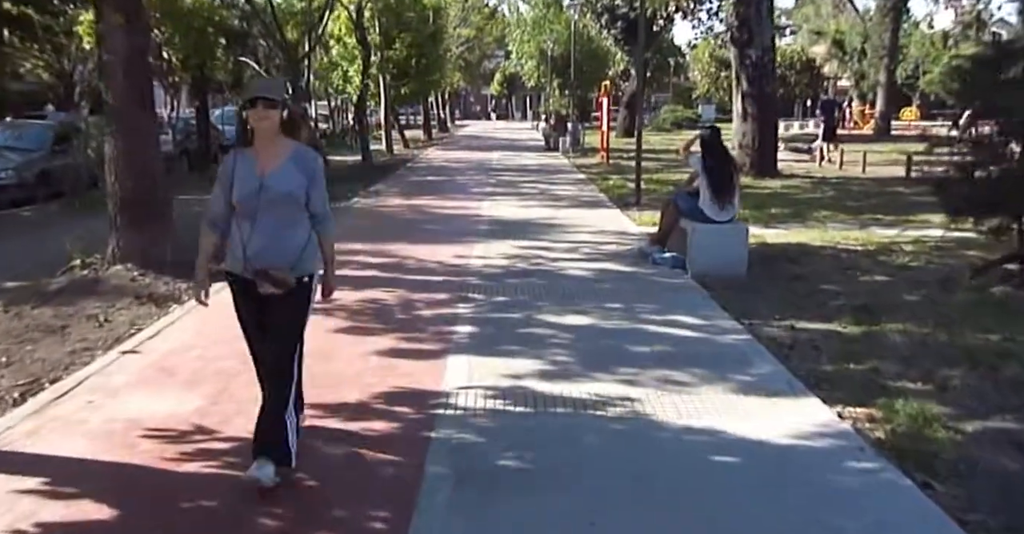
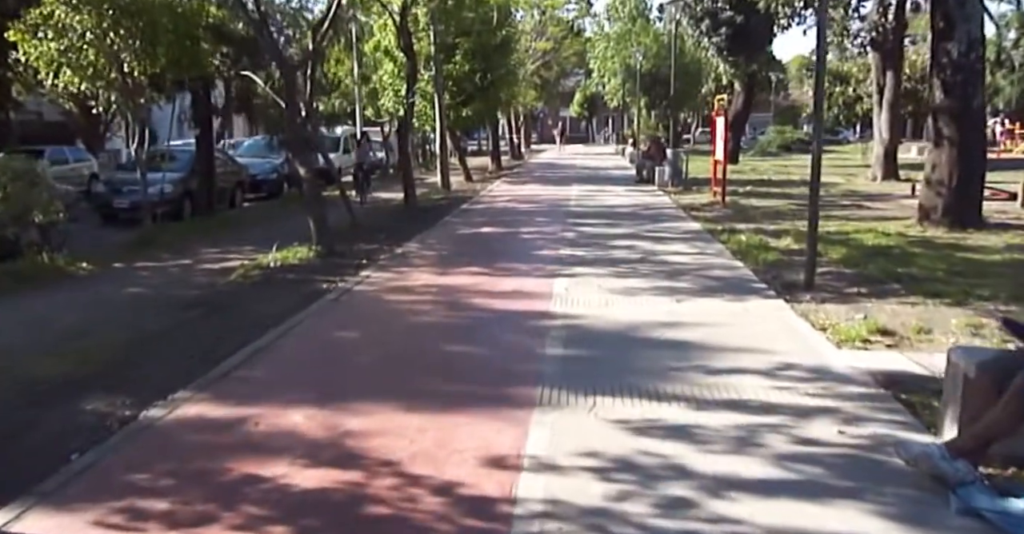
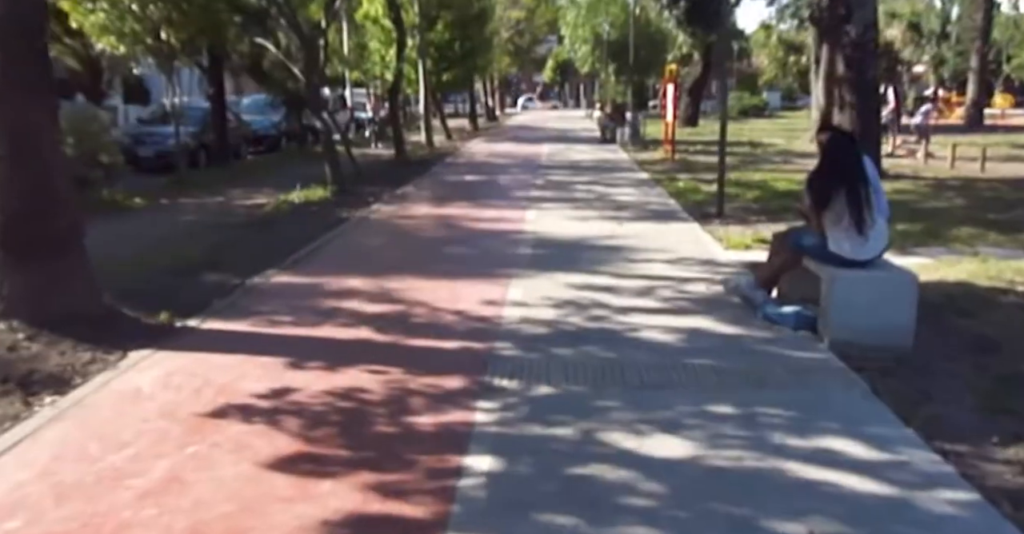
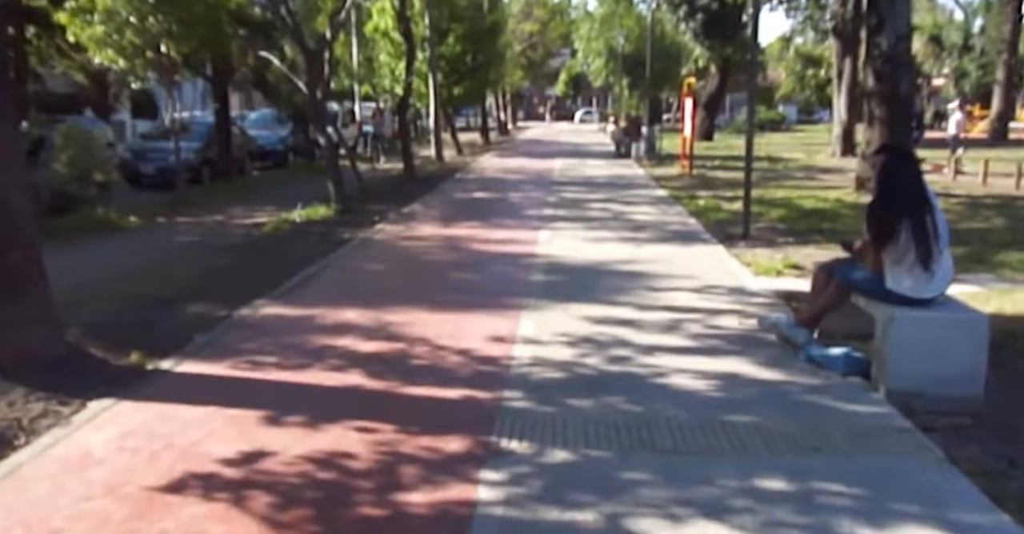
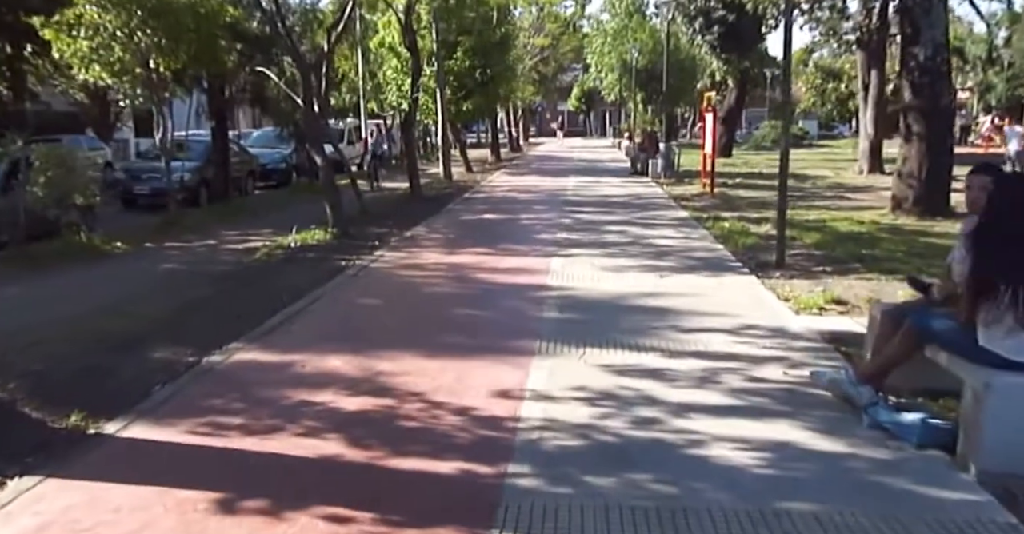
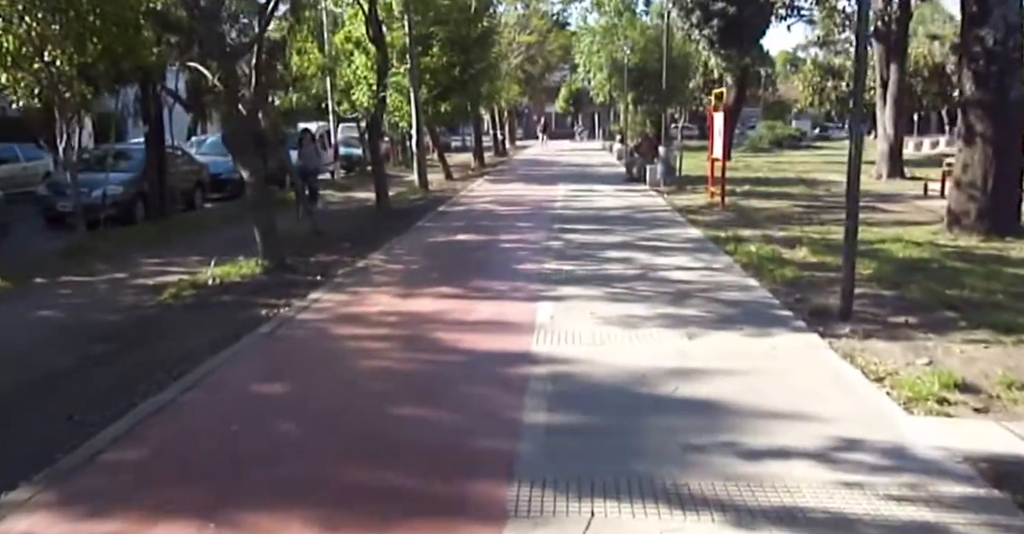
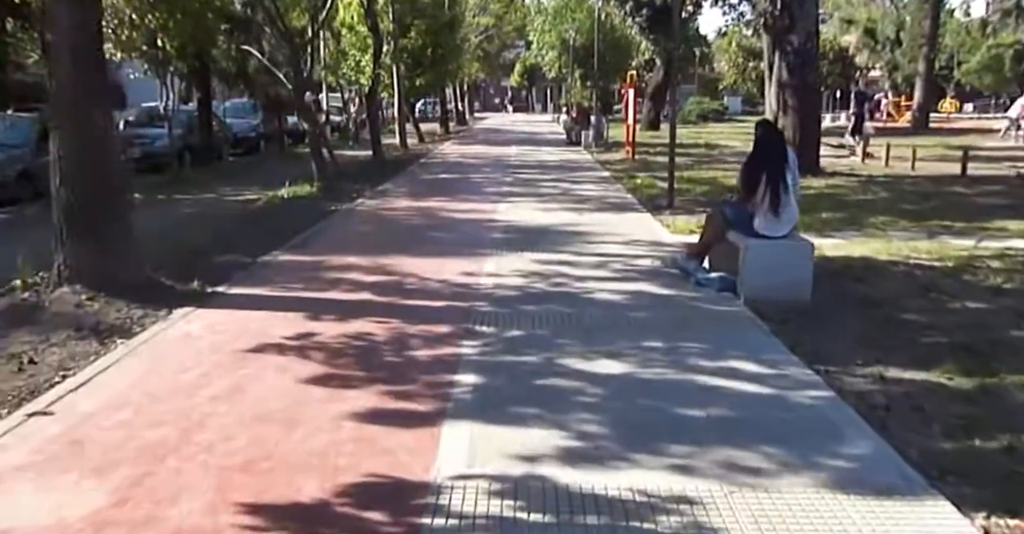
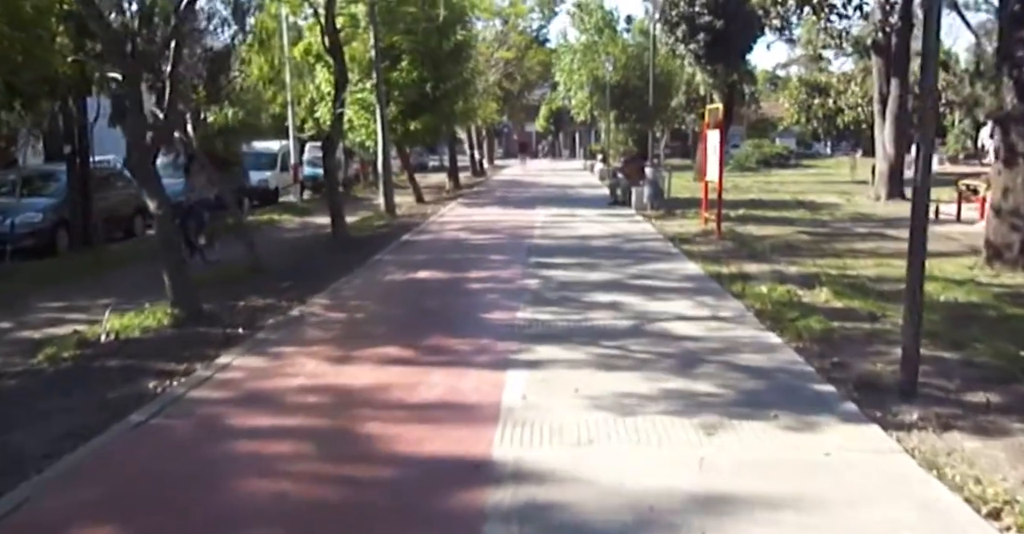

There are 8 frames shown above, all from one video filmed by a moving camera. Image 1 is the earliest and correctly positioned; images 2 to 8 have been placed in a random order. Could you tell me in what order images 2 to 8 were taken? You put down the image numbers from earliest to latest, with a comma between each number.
7, 3, 4, 5, 2, 6, 8
